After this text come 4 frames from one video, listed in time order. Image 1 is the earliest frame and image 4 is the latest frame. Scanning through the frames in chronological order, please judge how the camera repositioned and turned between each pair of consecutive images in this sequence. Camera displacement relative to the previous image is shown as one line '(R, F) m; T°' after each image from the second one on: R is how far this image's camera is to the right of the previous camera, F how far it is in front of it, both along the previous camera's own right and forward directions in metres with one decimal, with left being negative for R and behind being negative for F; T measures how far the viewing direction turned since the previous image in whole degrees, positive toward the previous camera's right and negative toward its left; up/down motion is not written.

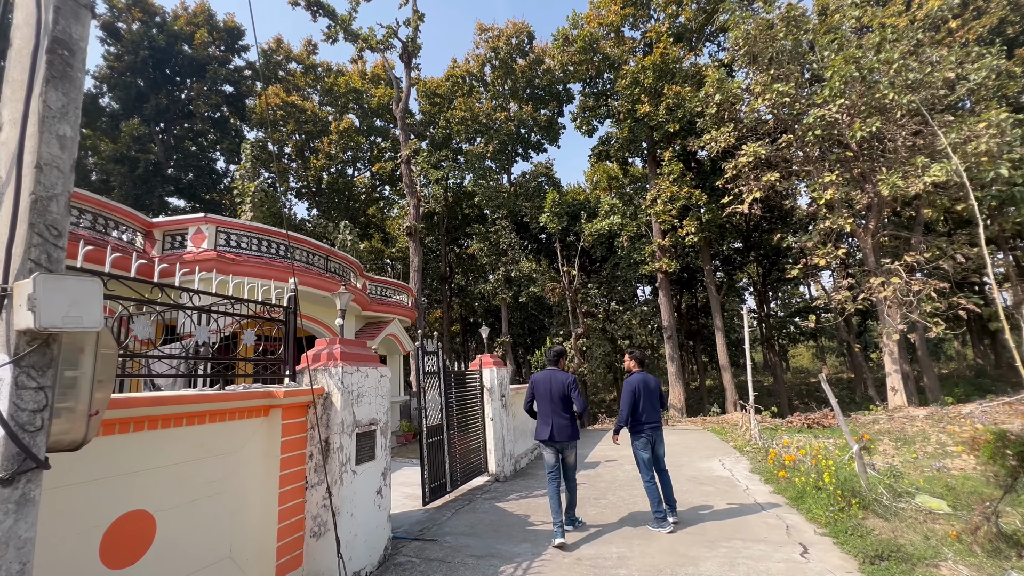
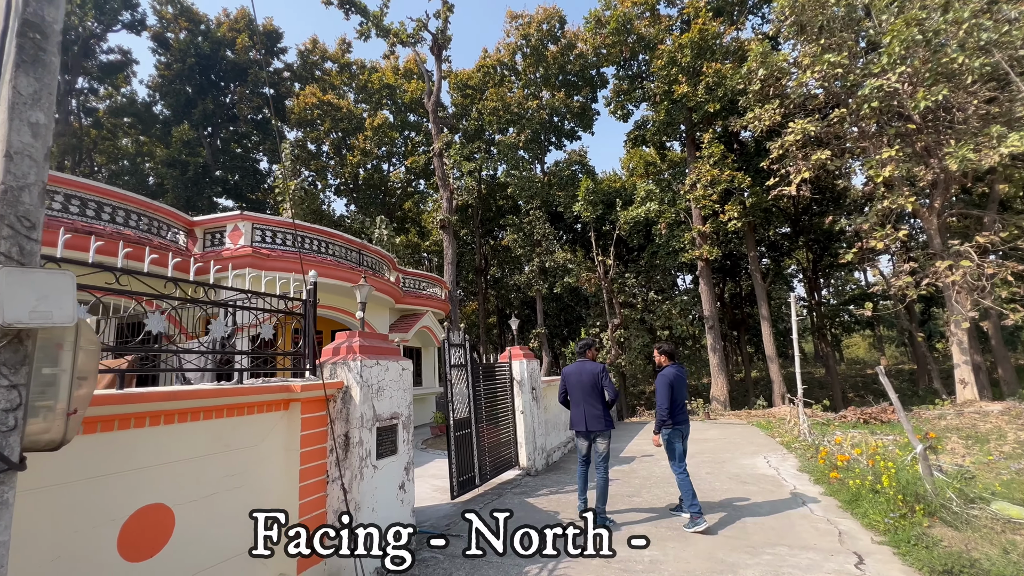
(+0.1, +0.2) m; -5°
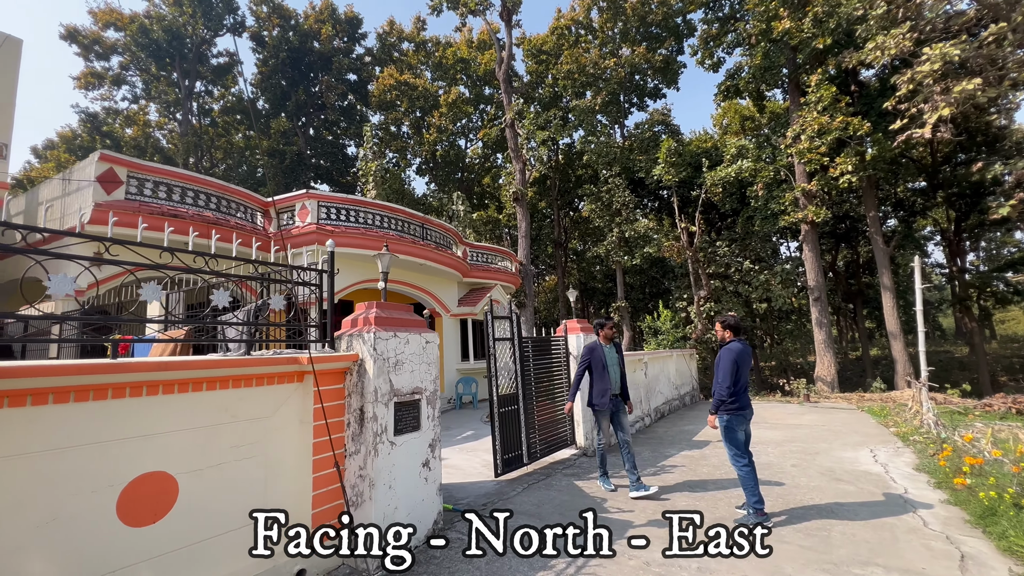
(+0.4, +0.4) m; -11°
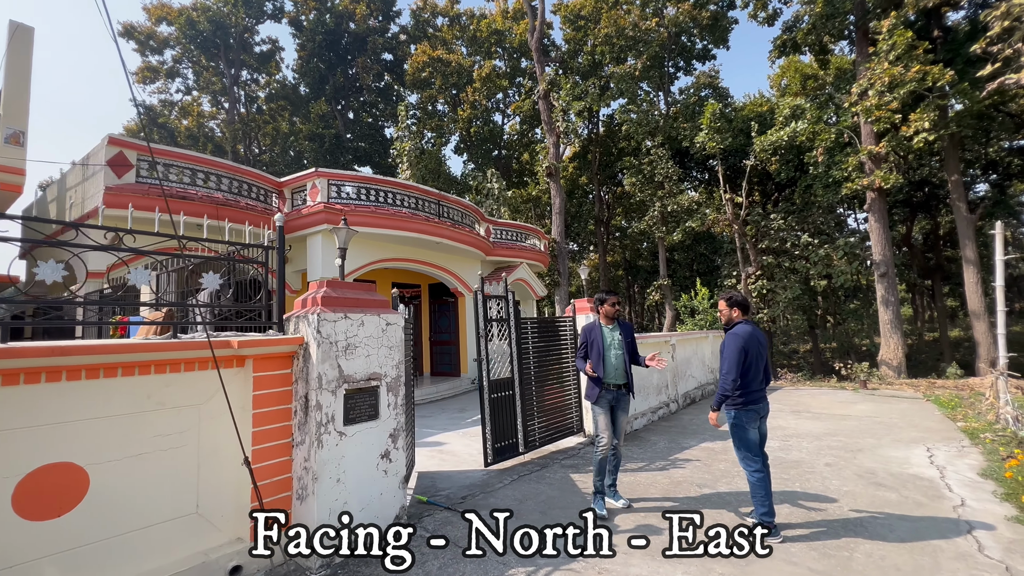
(+0.6, +0.4) m; -6°
